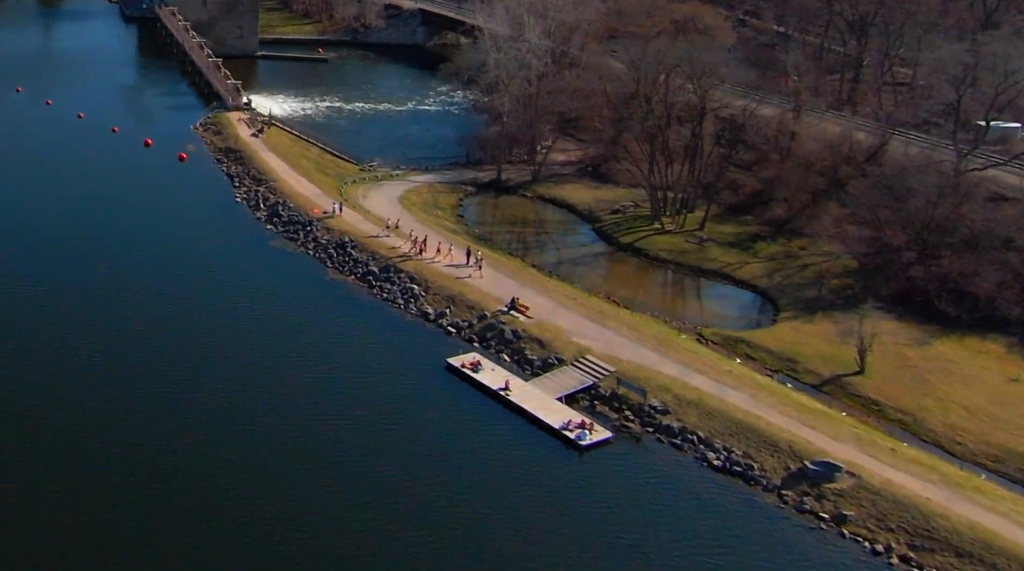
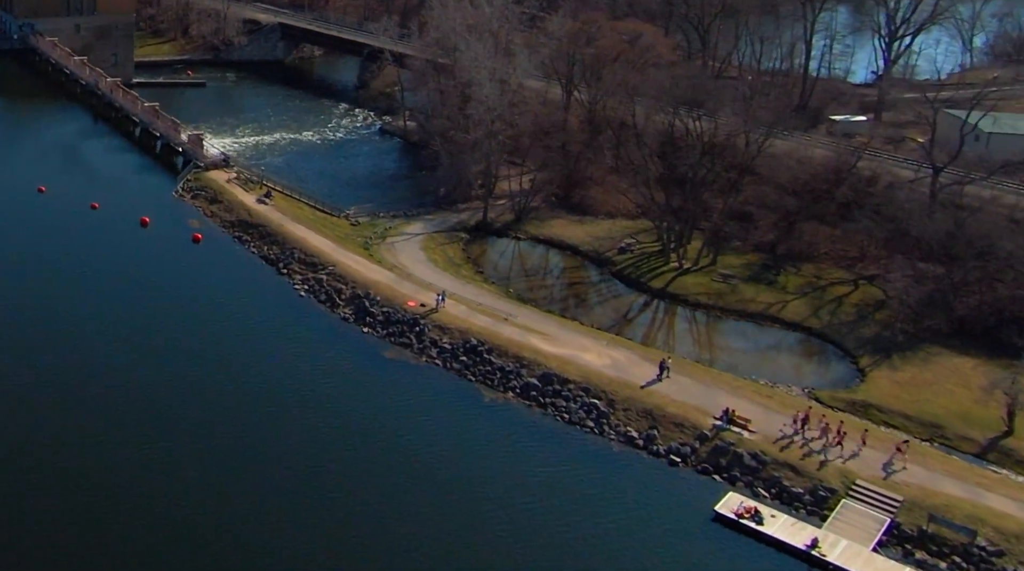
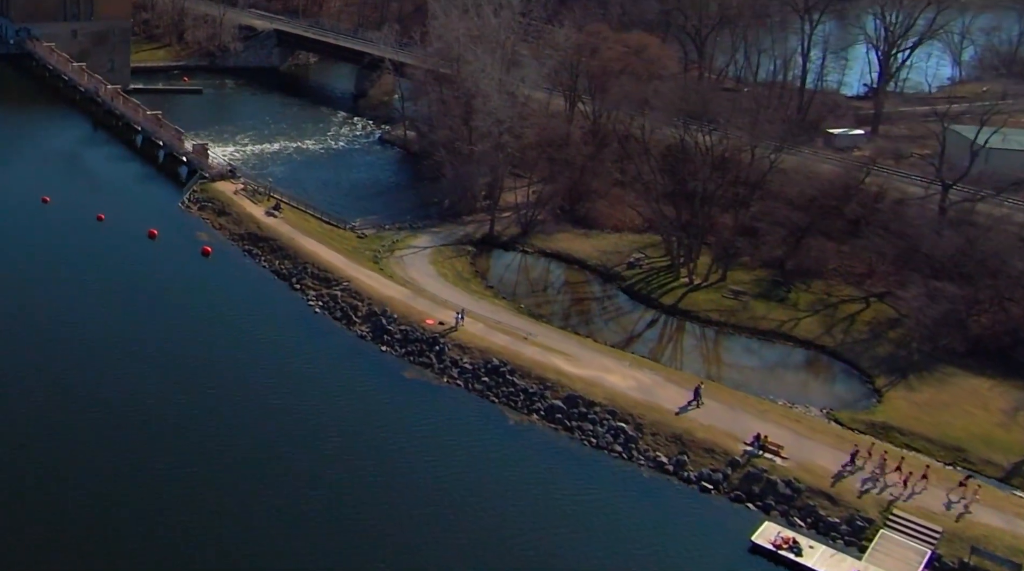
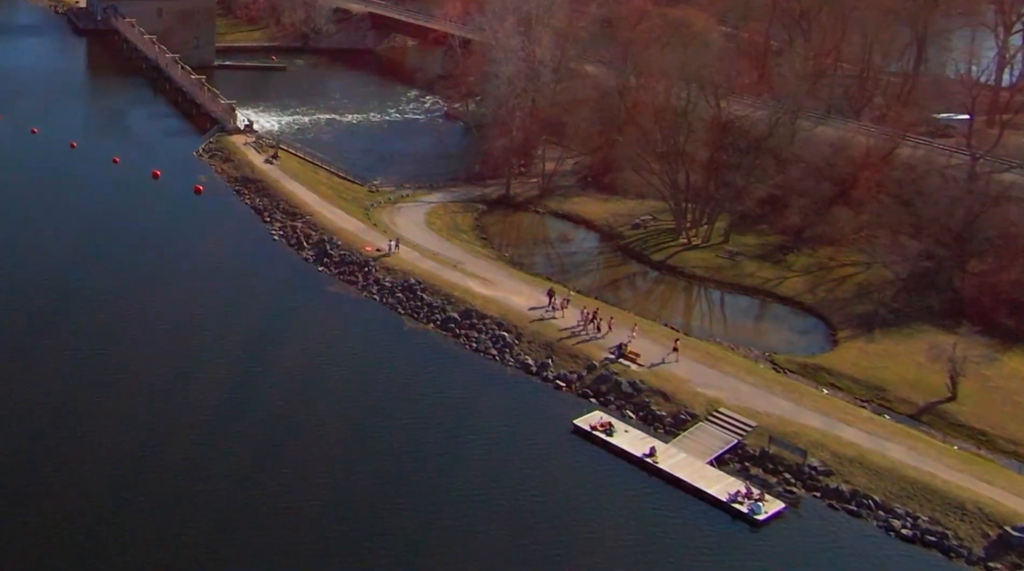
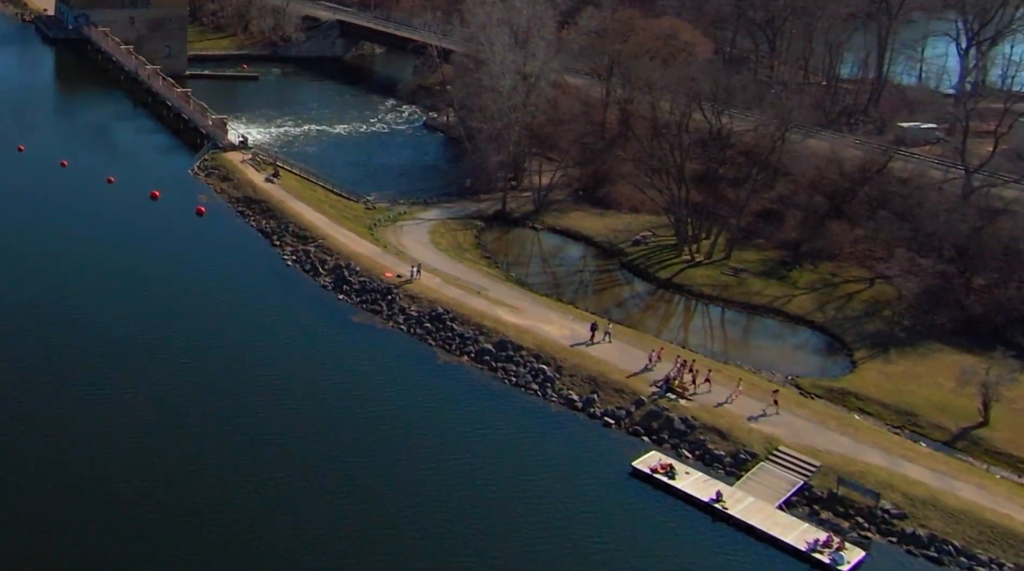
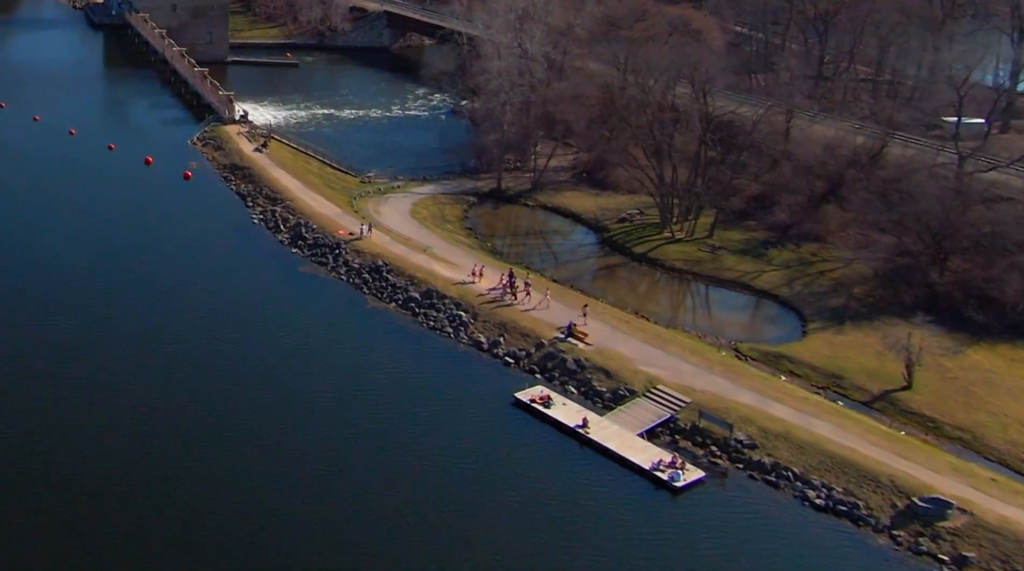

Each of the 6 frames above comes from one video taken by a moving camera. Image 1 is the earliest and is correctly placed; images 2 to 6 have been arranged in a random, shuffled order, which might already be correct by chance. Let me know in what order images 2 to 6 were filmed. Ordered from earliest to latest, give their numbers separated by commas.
6, 4, 5, 2, 3
